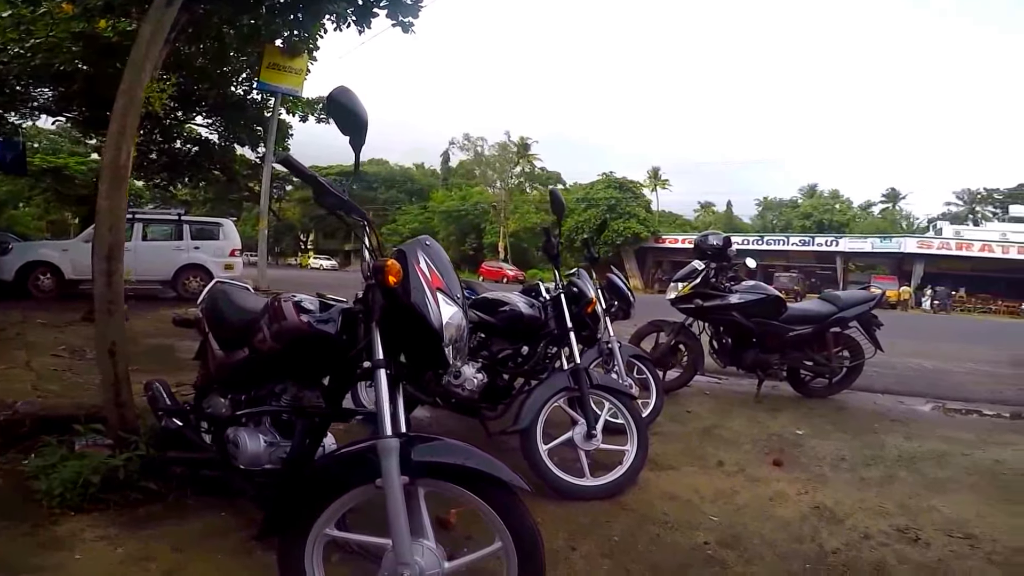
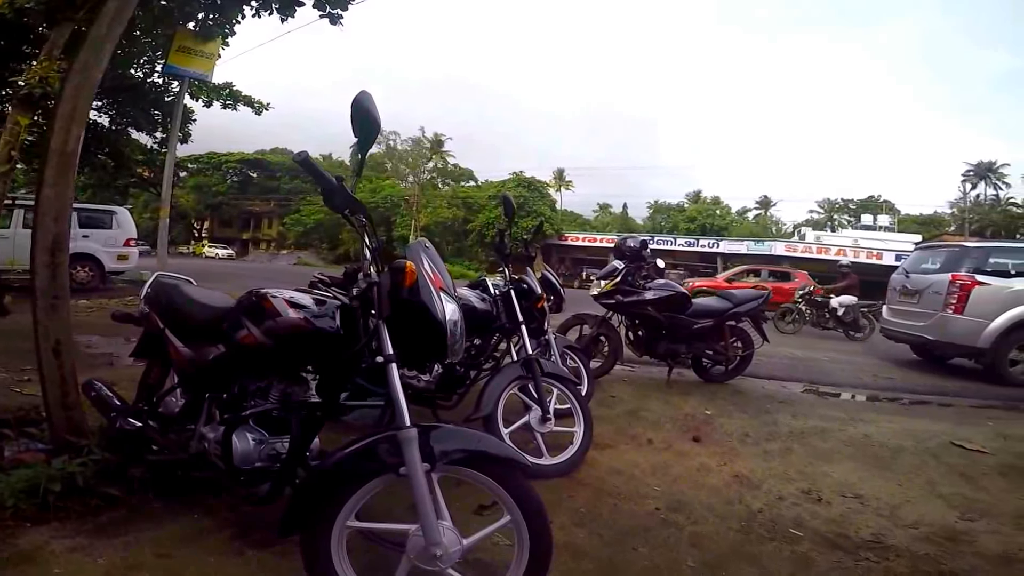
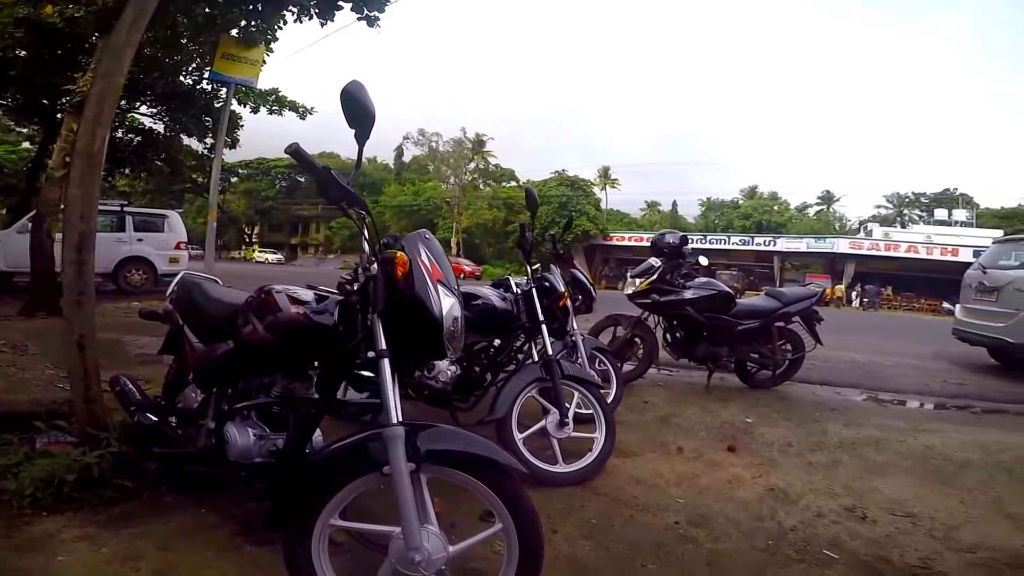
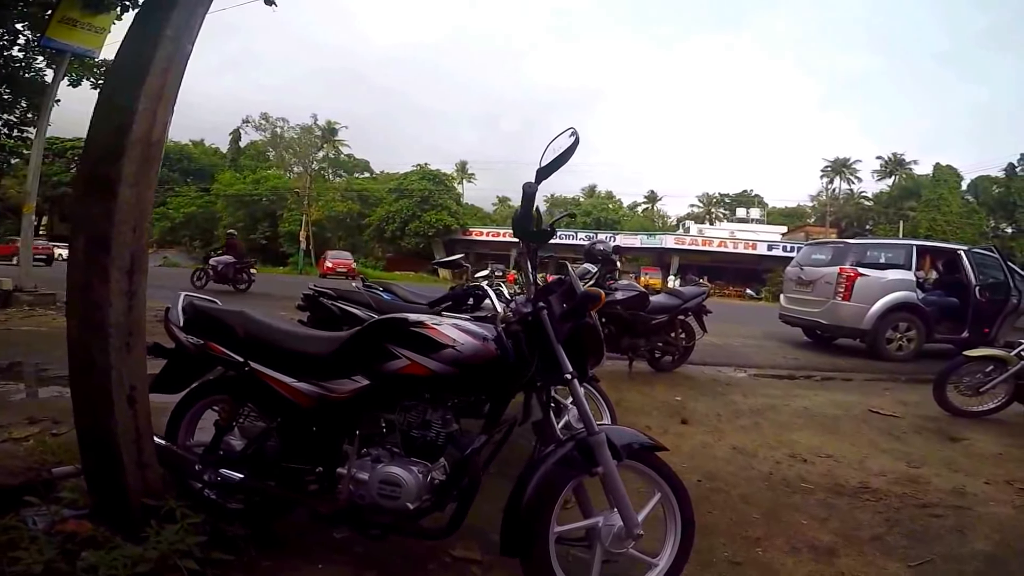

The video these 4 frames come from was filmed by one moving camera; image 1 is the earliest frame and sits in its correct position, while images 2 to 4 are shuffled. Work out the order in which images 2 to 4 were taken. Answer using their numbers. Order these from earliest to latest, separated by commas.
3, 2, 4
